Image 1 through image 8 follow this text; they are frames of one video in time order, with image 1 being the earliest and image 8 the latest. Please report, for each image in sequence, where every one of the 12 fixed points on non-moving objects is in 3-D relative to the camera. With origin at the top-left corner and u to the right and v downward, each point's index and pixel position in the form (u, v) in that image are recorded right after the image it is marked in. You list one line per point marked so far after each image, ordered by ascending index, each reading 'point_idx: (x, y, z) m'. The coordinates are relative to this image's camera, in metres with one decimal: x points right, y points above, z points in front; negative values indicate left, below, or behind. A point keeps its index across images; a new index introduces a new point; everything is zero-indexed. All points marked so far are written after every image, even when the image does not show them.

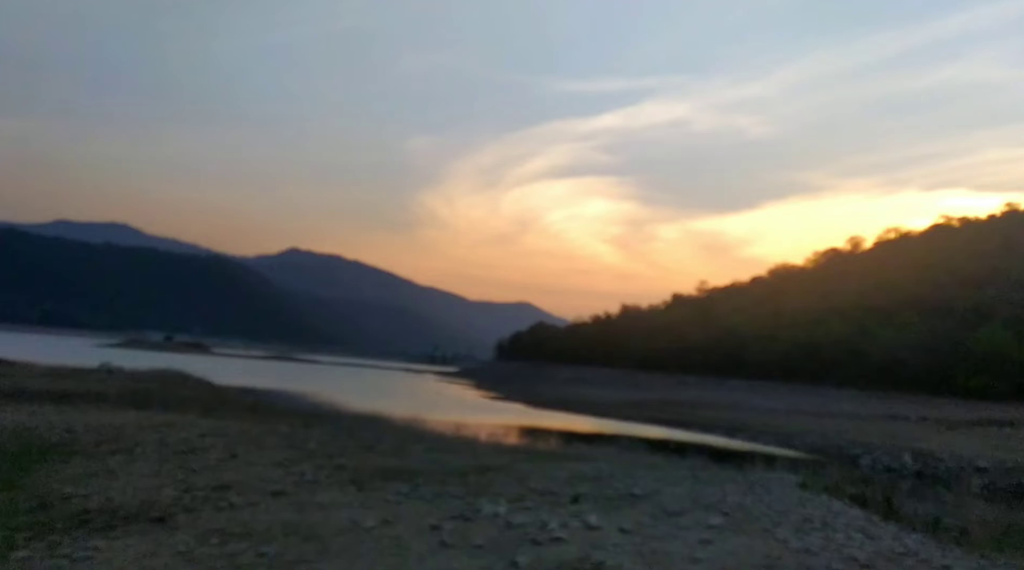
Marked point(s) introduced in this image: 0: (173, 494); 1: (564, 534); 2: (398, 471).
0: (-2.5, -1.6, +6.8) m
1: (+0.3, -1.5, +5.3) m
2: (-1.2, -1.9, +9.2) m
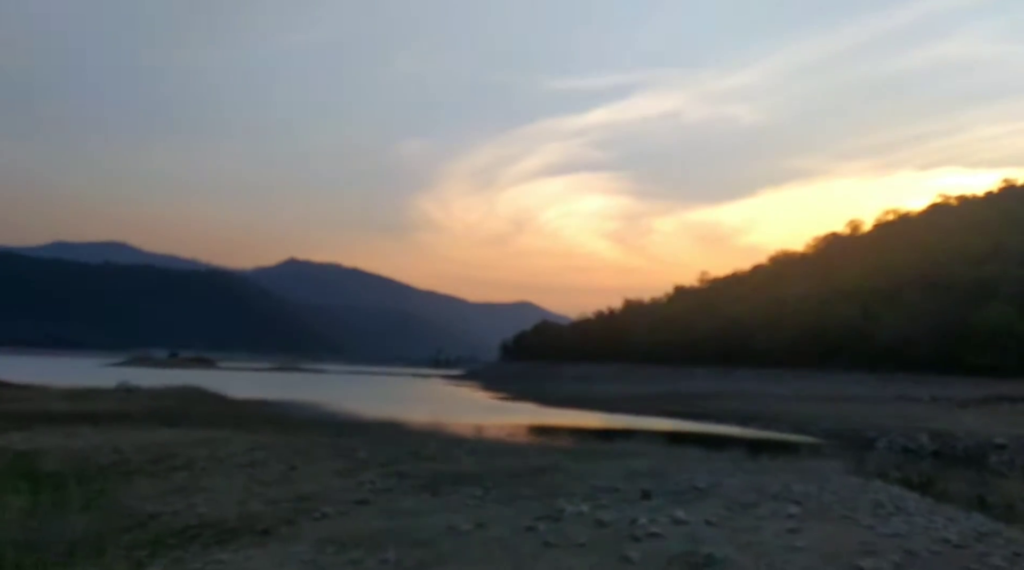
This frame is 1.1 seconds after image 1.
0: (-1.9, -1.7, +7.0) m
1: (+0.9, -1.5, +5.5) m
2: (-0.5, -2.0, +9.4) m
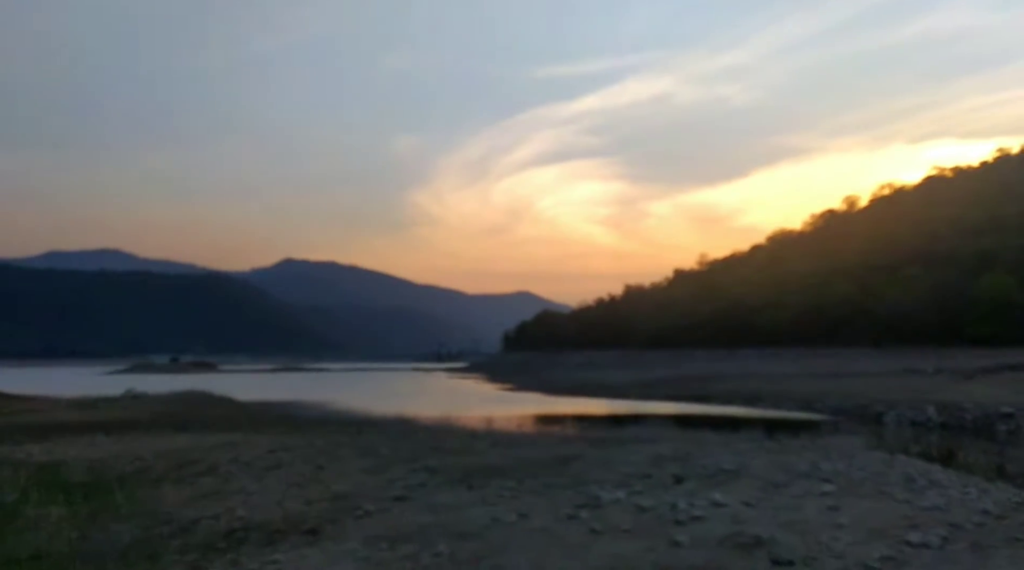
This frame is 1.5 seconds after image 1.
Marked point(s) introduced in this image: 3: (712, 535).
0: (-1.6, -1.7, +7.1) m
1: (+1.2, -1.4, +5.6) m
2: (-0.2, -1.9, +9.5) m
3: (+1.1, -1.3, +4.8) m
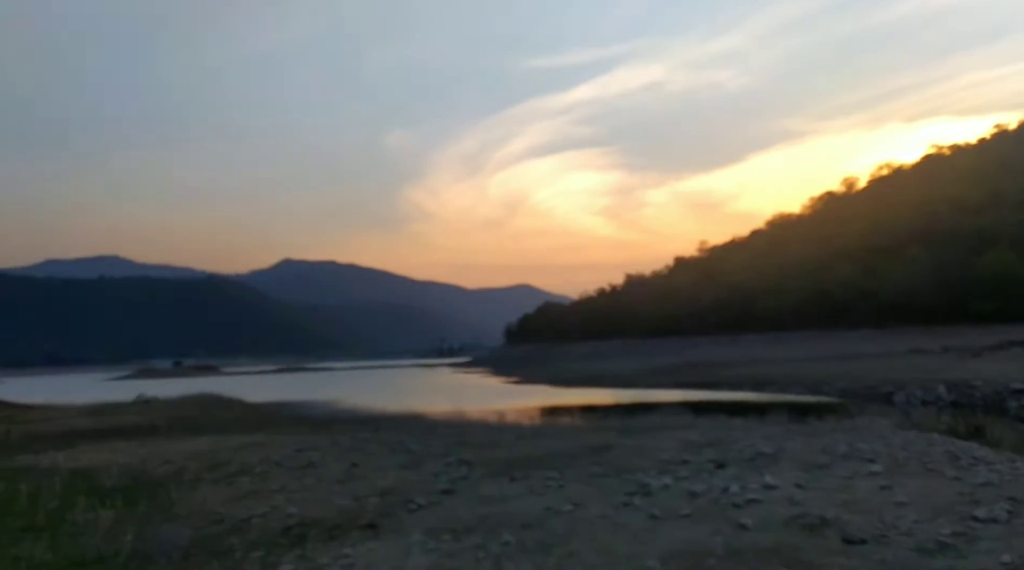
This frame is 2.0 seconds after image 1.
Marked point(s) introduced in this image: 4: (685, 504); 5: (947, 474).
0: (-1.3, -1.7, +7.1) m
1: (+1.5, -1.3, +5.7) m
2: (+0.1, -1.9, +9.5) m
3: (+1.4, -1.3, +4.9) m
4: (+1.1, -1.4, +5.7) m
5: (+2.9, -1.3, +6.0) m
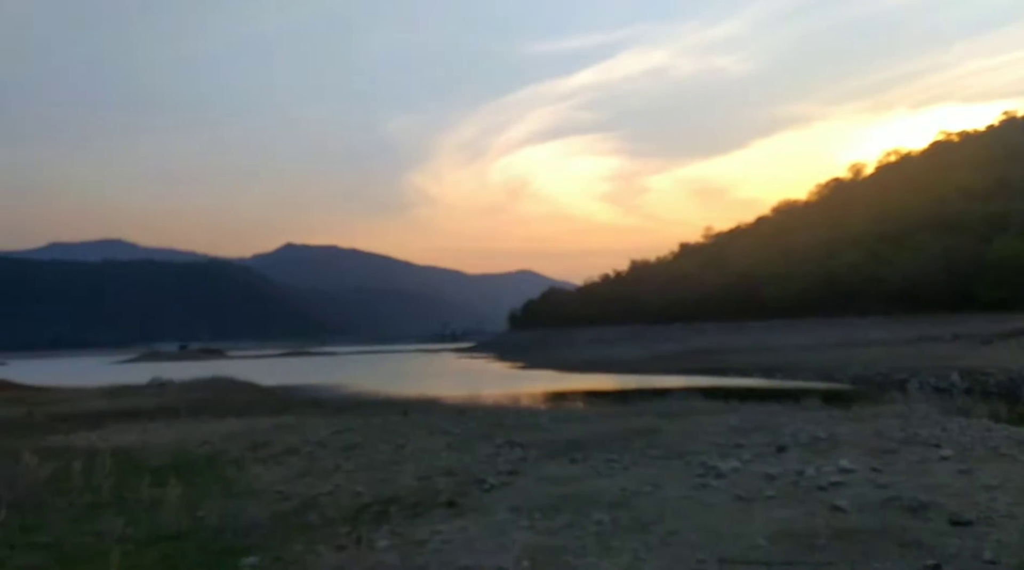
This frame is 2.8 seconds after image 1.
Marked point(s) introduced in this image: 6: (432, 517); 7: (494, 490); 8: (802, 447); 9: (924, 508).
0: (-0.7, -1.6, +7.2) m
1: (+2.1, -1.2, +5.7) m
2: (+0.7, -1.7, +9.6) m
3: (+1.9, -1.2, +4.9) m
4: (+1.6, -1.3, +5.8) m
5: (+3.4, -1.2, +6.1) m
6: (-0.5, -1.5, +5.6) m
7: (-0.1, -1.5, +6.5) m
8: (+2.5, -1.4, +7.8) m
9: (+2.1, -1.1, +4.6) m
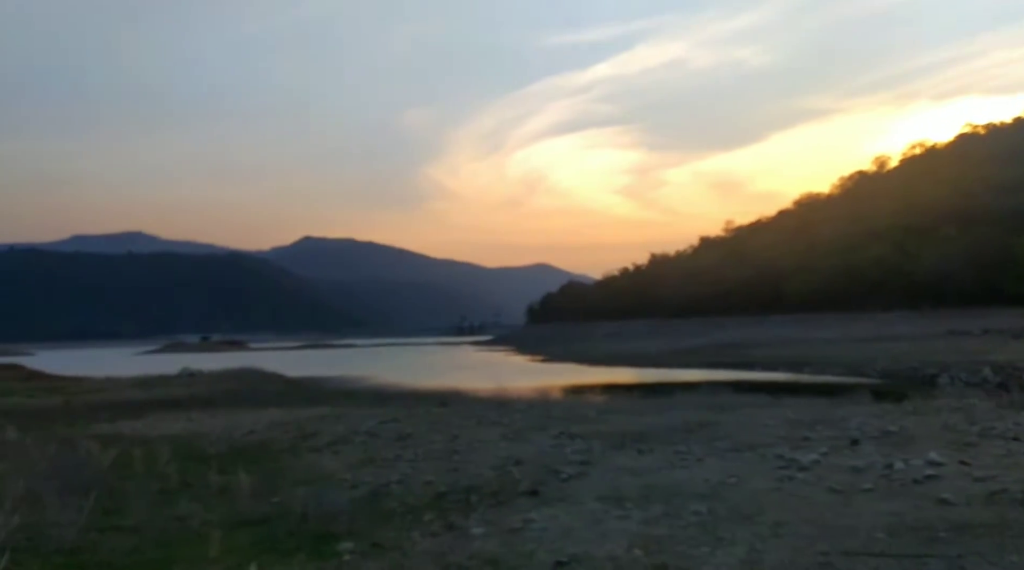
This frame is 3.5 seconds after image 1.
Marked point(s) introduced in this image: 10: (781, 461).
0: (-0.2, -1.5, +7.2) m
1: (+2.6, -1.2, +5.6) m
2: (+1.3, -1.6, +9.6) m
3: (+2.5, -1.1, +4.8) m
4: (+2.2, -1.2, +5.7) m
5: (+4.0, -1.1, +6.0) m
6: (0.0, -1.4, +5.6) m
7: (+0.4, -1.4, +6.4) m
8: (+3.1, -1.3, +7.7) m
9: (+2.6, -1.1, +4.5) m
10: (+2.0, -1.3, +6.8) m
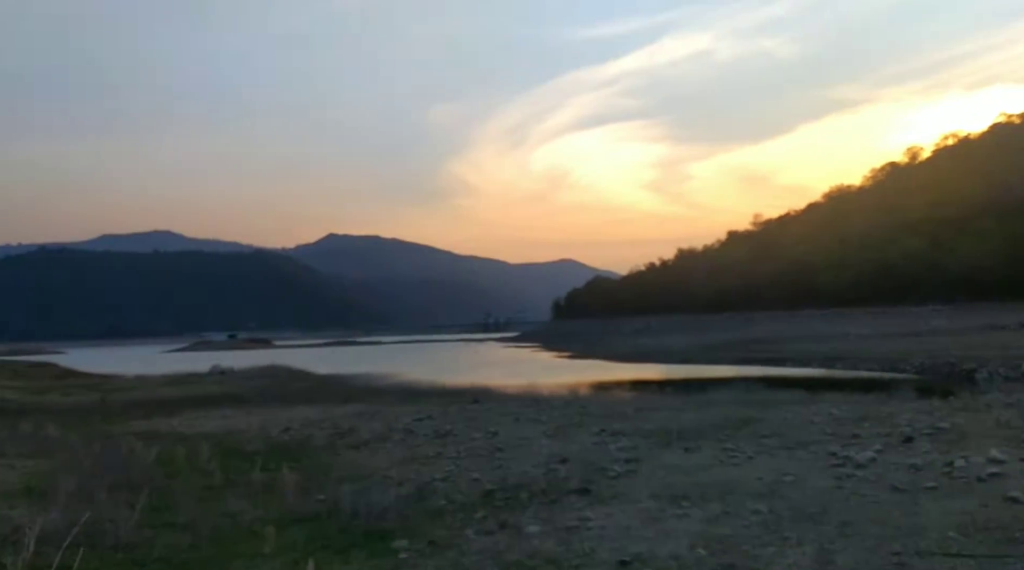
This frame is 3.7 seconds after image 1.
0: (+0.2, -1.5, +7.1) m
1: (+2.9, -1.1, +5.5) m
2: (+1.8, -1.5, +9.4) m
3: (+2.8, -1.1, +4.7) m
4: (+2.5, -1.2, +5.5) m
5: (+4.3, -1.1, +5.8) m
6: (+0.4, -1.4, +5.5) m
7: (+0.8, -1.4, +6.4) m
8: (+3.5, -1.3, +7.6) m
9: (+2.9, -1.0, +4.4) m
10: (+2.4, -1.3, +6.6) m
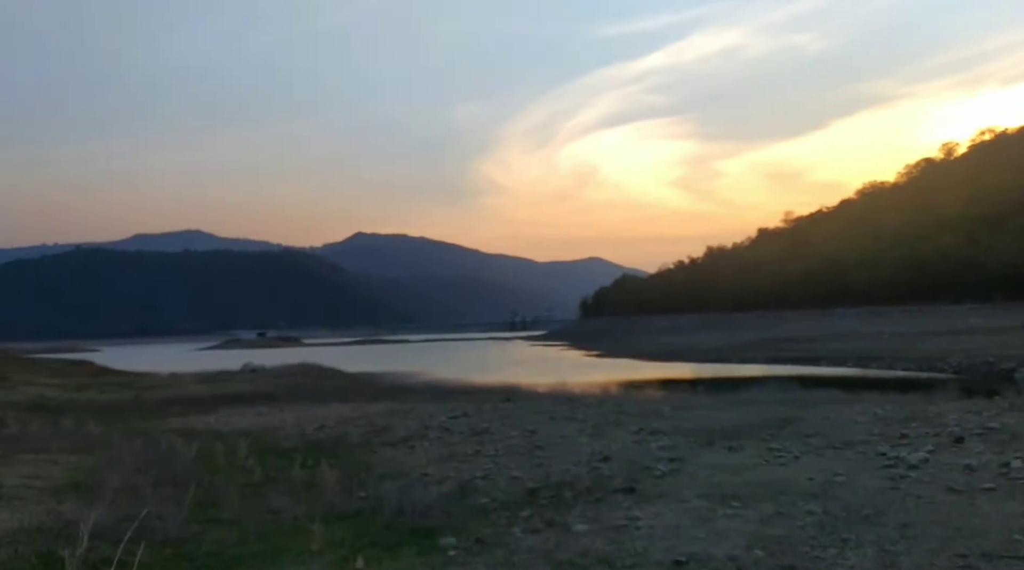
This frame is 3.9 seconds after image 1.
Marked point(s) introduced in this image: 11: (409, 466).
0: (+0.5, -1.5, +7.1) m
1: (+3.2, -1.1, +5.3) m
2: (+2.2, -1.5, +9.3) m
3: (+3.0, -1.1, +4.6) m
4: (+2.8, -1.2, +5.4) m
5: (+4.6, -1.0, +5.6) m
6: (+0.6, -1.3, +5.5) m
7: (+1.1, -1.3, +6.3) m
8: (+3.8, -1.2, +7.4) m
9: (+3.1, -1.0, +4.2) m
10: (+2.7, -1.3, +6.5) m
11: (-1.0, -1.8, +8.7) m
